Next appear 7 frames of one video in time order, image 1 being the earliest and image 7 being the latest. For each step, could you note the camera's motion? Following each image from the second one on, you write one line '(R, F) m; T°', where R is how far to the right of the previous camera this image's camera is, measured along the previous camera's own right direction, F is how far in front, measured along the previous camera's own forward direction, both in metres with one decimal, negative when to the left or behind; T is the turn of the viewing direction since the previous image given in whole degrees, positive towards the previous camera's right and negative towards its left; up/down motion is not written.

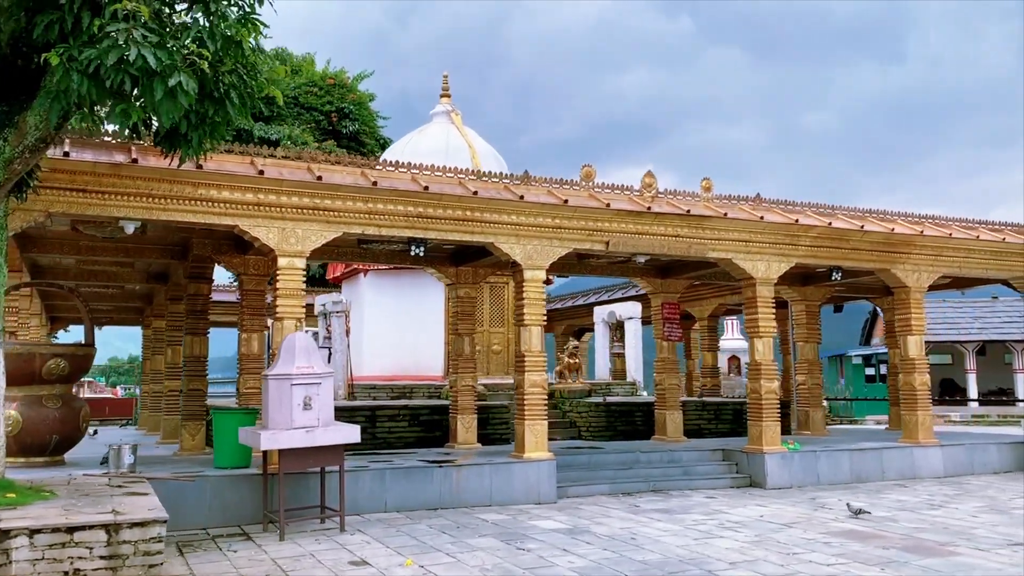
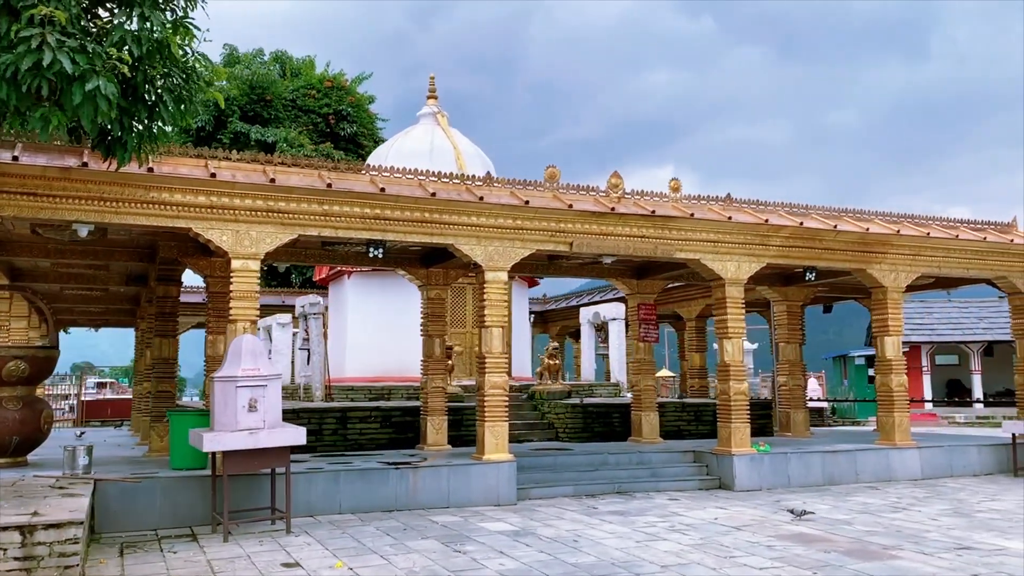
(+0.6, 0.0) m; -1°
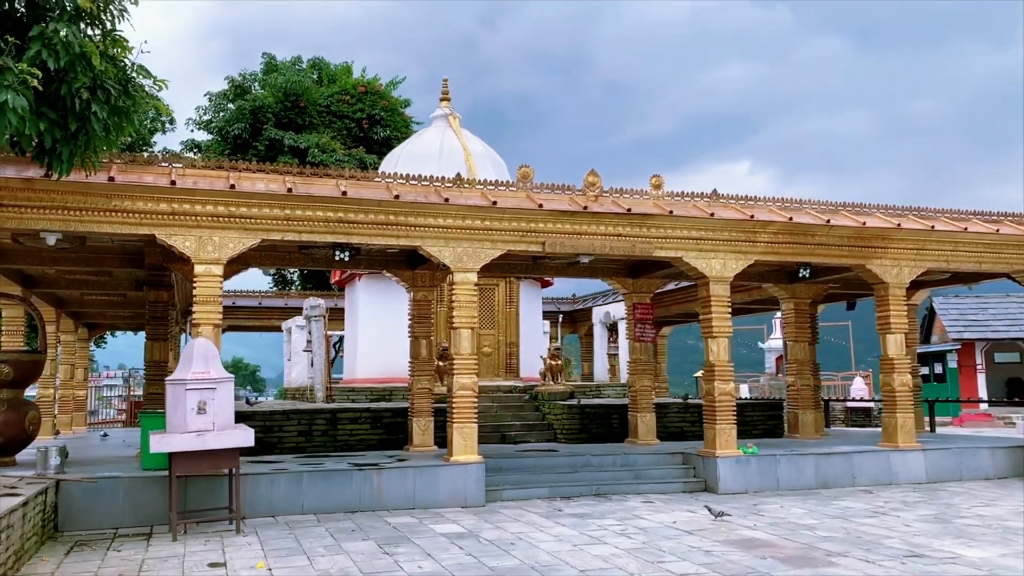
(+1.1, +0.1) m; -5°
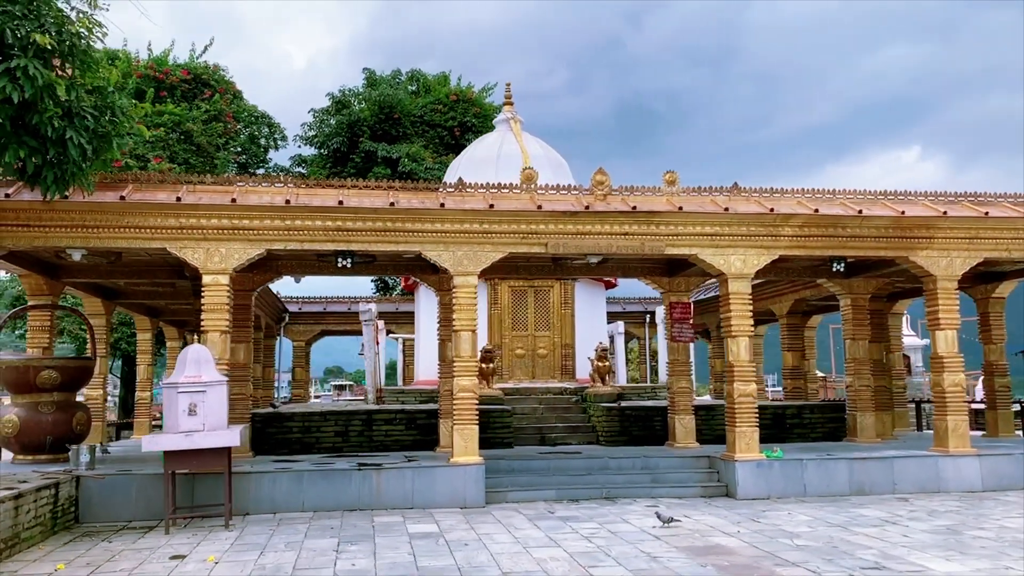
(+1.6, +0.1) m; -10°
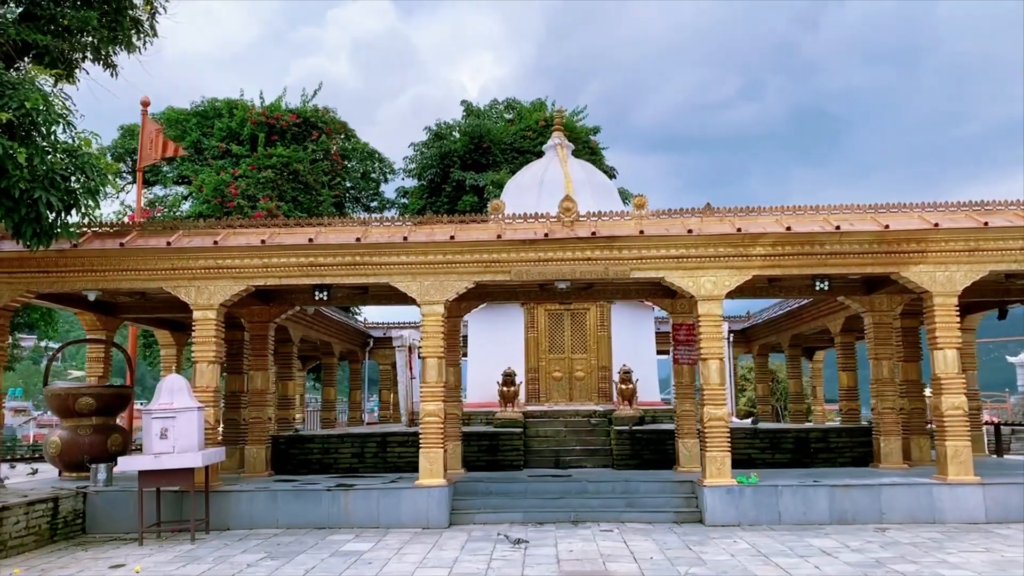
(+2.2, -0.1) m; -11°
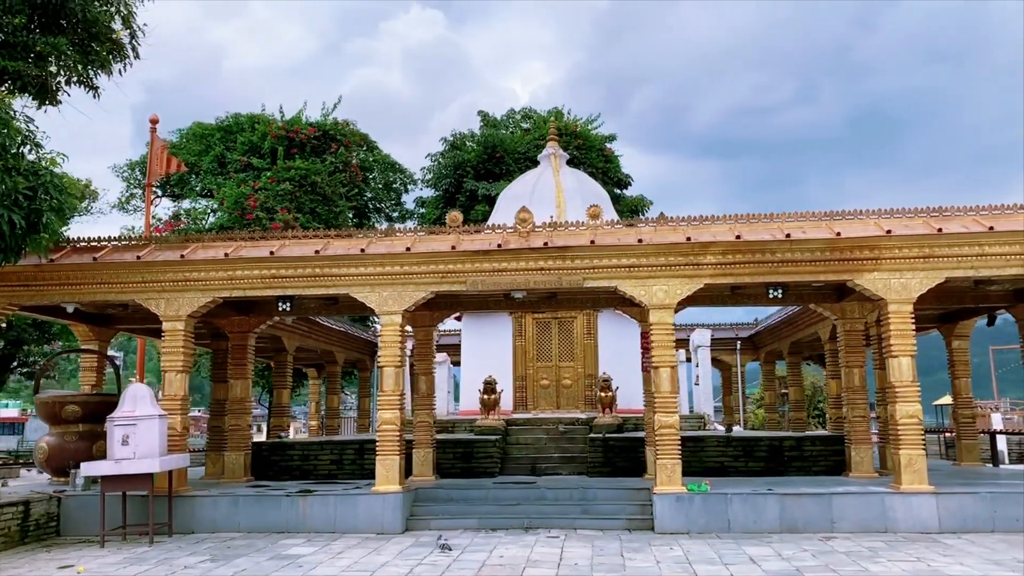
(+1.1, -0.1) m; -3°
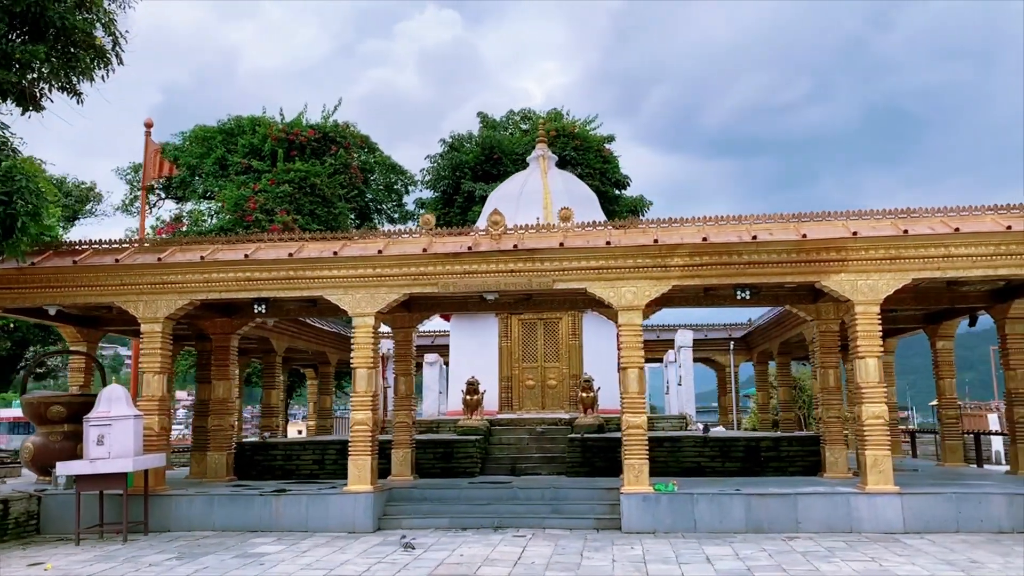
(+0.5, -0.1) m; -1°
